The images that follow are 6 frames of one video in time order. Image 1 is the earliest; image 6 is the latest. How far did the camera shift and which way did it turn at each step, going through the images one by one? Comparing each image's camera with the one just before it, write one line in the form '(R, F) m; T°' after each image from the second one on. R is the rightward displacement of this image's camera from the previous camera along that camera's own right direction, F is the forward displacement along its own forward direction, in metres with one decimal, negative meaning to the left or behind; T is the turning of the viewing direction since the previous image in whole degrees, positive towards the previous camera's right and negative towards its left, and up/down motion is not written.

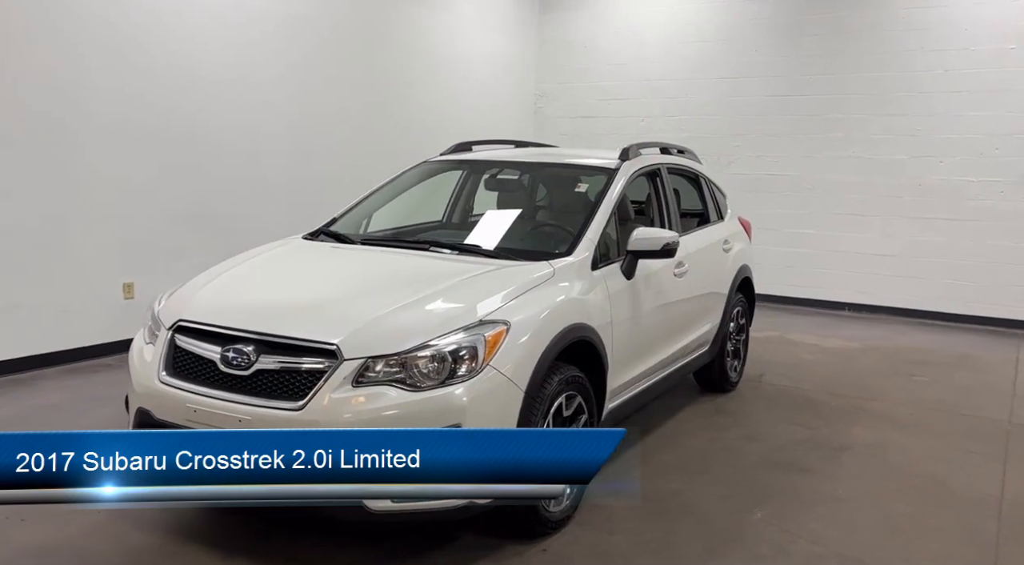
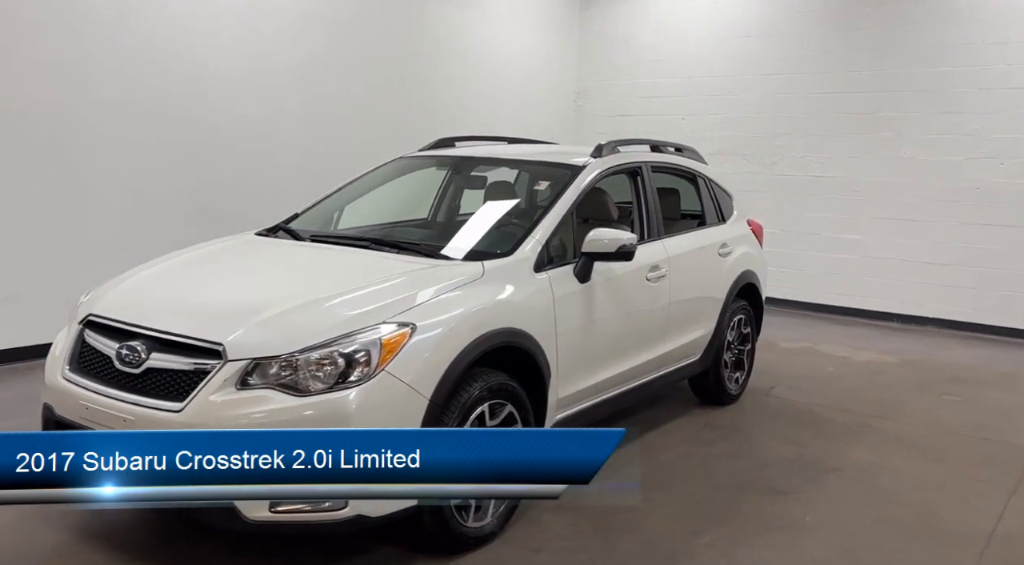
(+0.5, +0.2) m; -5°
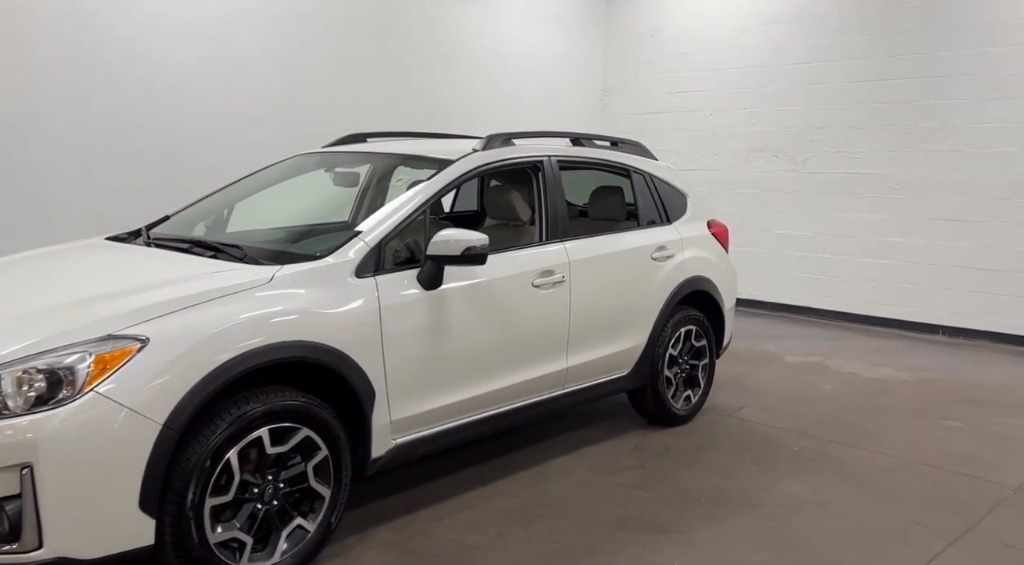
(+0.9, +0.4) m; -7°
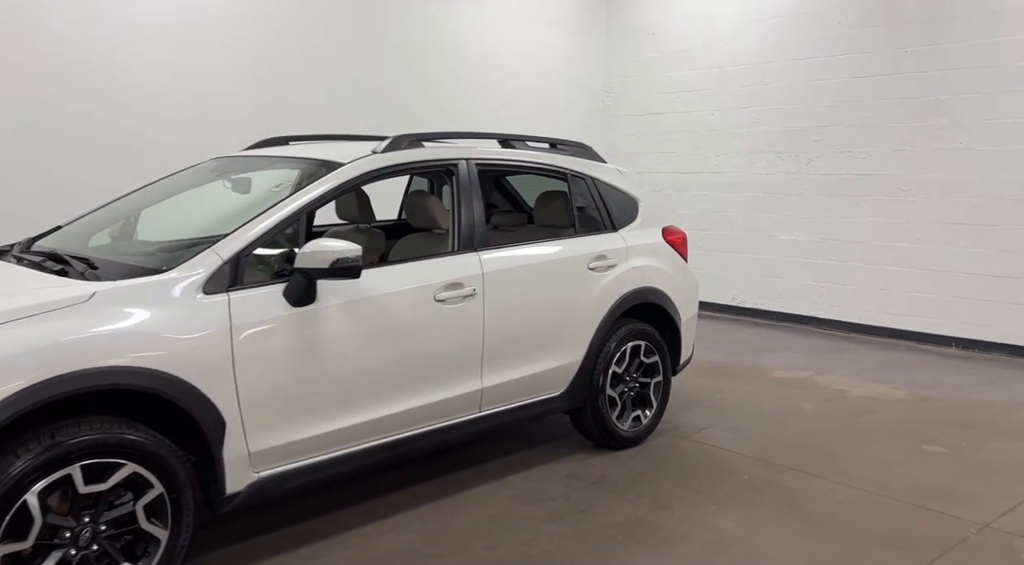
(+0.5, +0.3) m; -3°
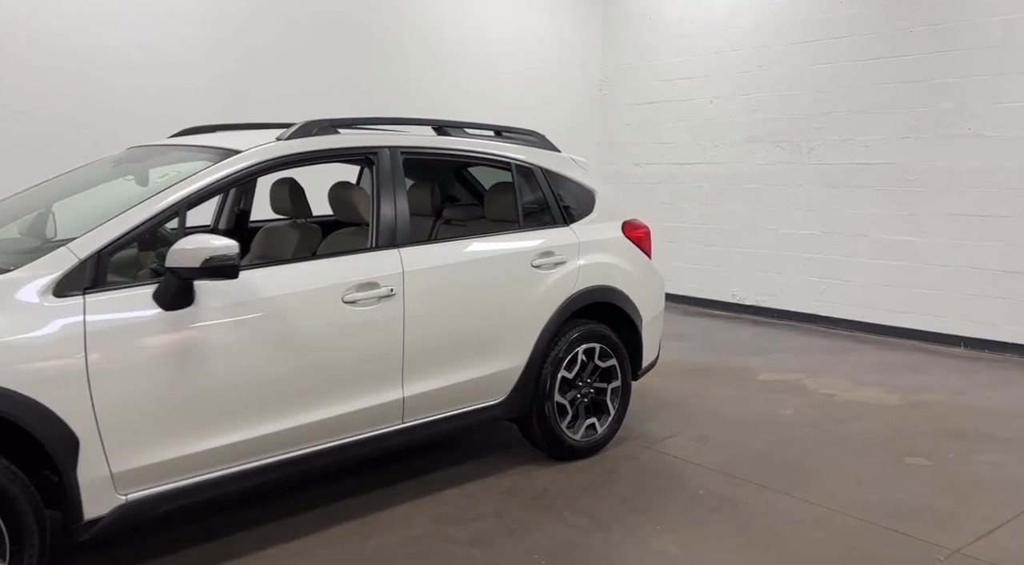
(+0.4, +0.3) m; -2°
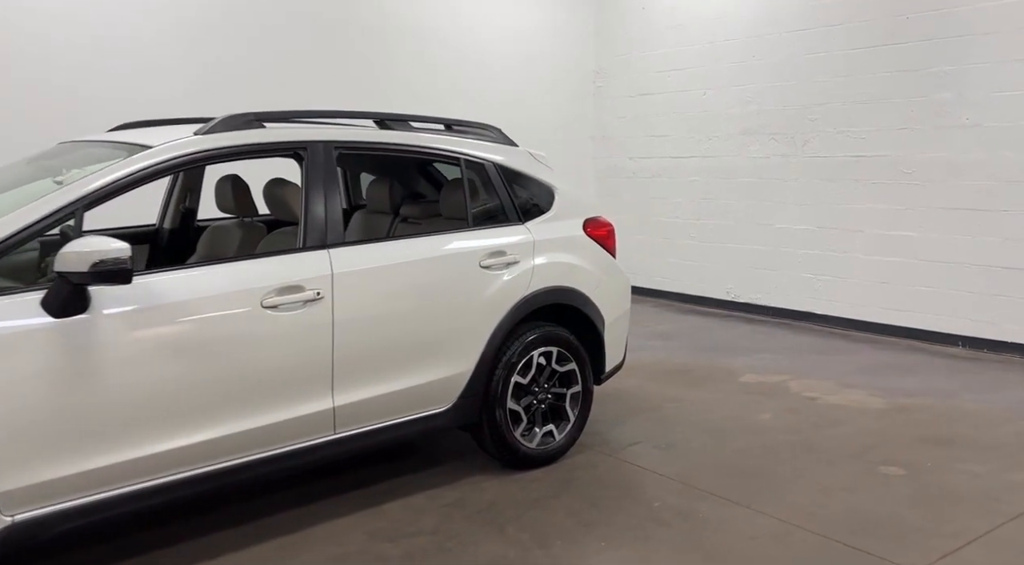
(+0.3, +0.2) m; -1°
